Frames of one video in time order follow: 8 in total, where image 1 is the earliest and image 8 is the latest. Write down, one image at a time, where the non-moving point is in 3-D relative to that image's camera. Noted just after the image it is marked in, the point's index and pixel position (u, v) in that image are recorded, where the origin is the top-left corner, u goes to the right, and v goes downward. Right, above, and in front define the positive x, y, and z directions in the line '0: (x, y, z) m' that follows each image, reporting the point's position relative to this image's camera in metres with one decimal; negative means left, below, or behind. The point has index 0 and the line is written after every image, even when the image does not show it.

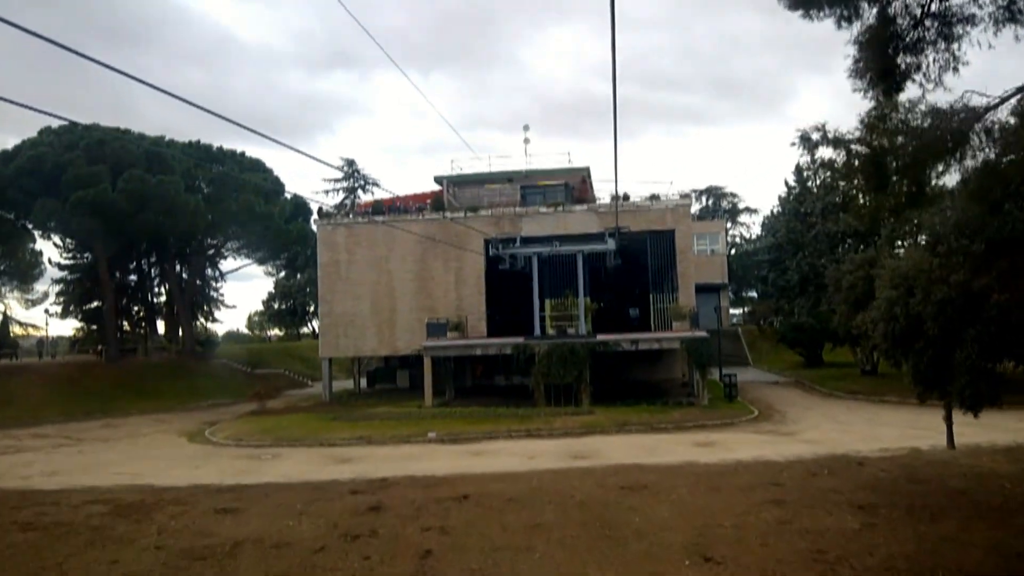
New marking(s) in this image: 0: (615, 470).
0: (+2.7, -4.8, +17.4) m
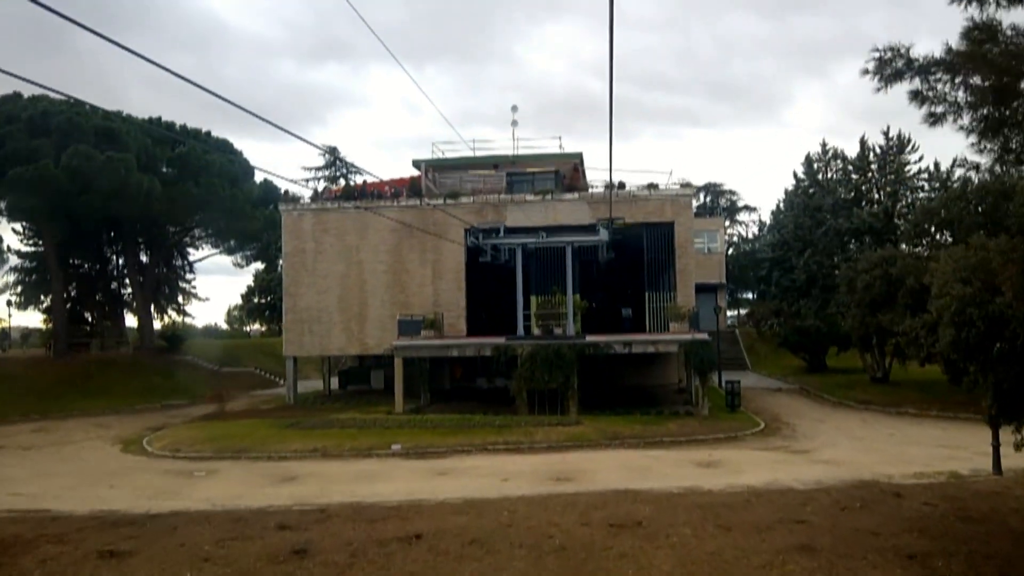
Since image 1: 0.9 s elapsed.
0: (+2.0, -4.6, +14.5) m
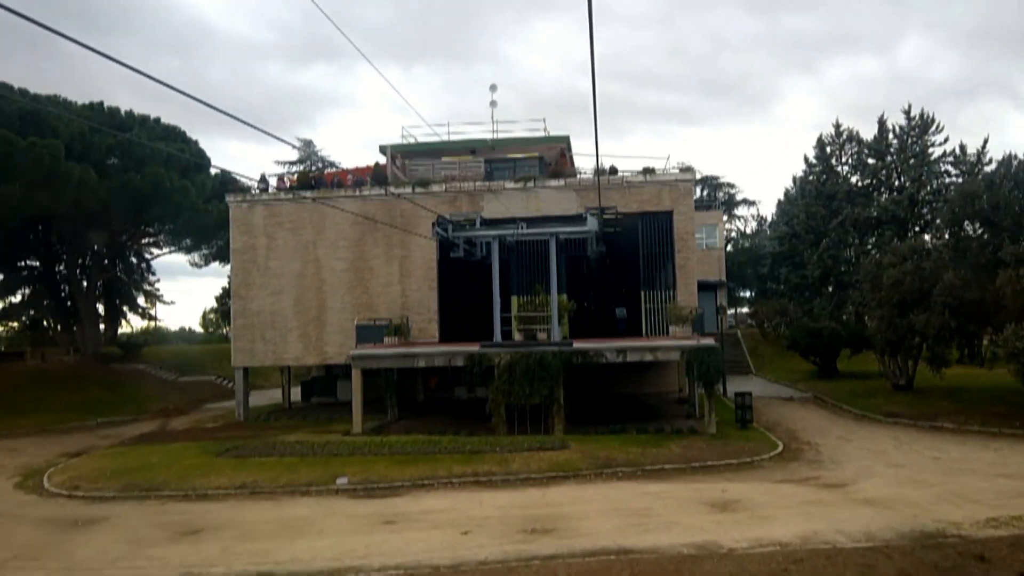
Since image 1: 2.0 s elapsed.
0: (+1.3, -4.6, +10.9) m
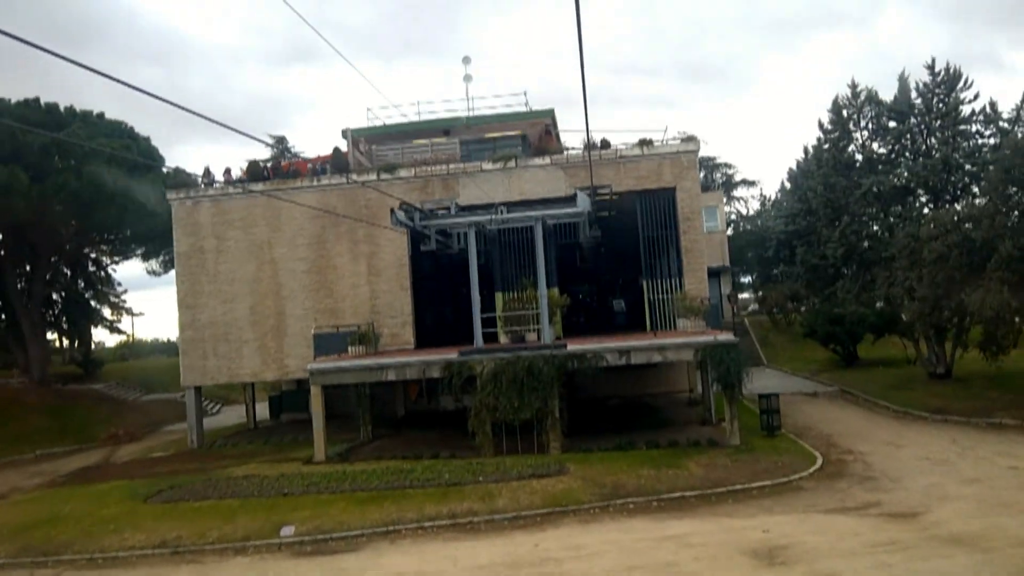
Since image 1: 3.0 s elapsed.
0: (+1.0, -4.5, +7.6) m
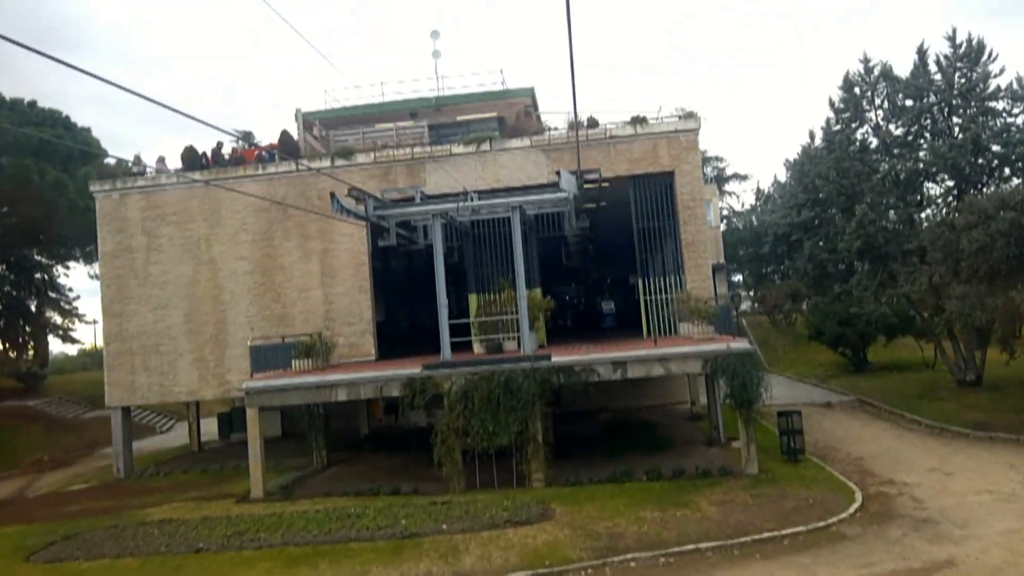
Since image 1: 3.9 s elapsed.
0: (+0.6, -4.4, +4.4) m
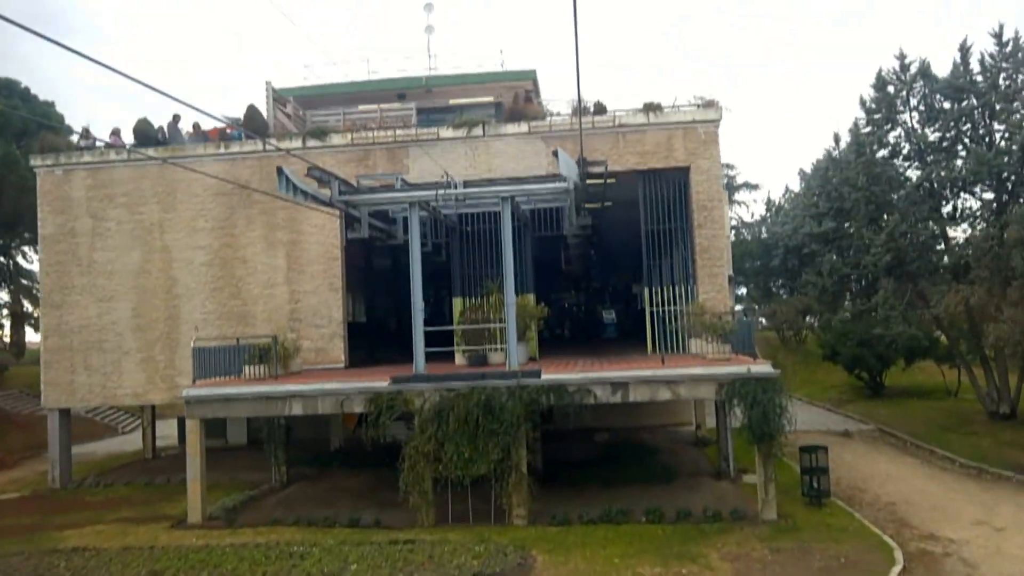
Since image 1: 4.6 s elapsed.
0: (+0.1, -4.5, +2.2) m
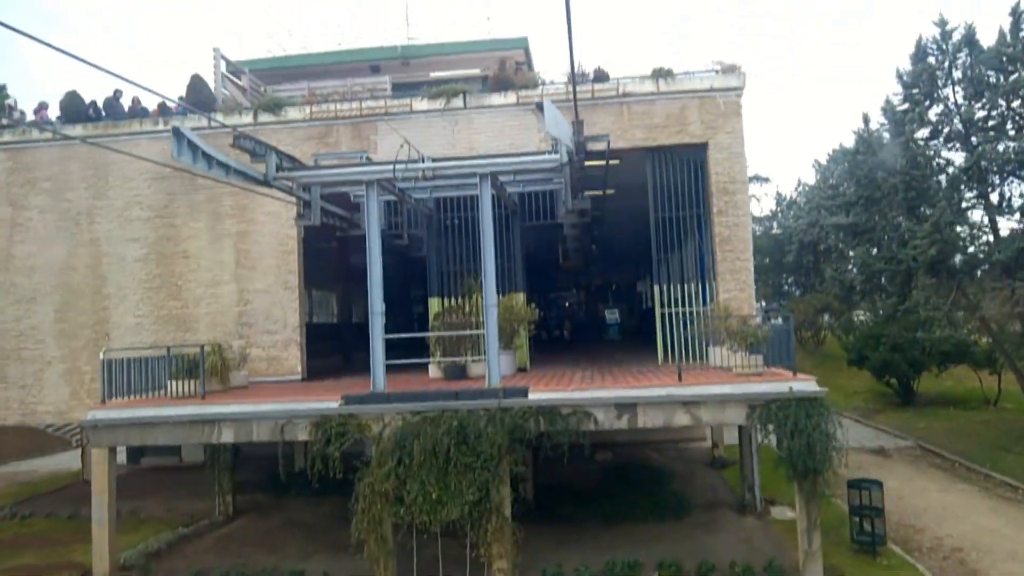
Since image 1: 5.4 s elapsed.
0: (-0.2, -4.4, -0.6) m
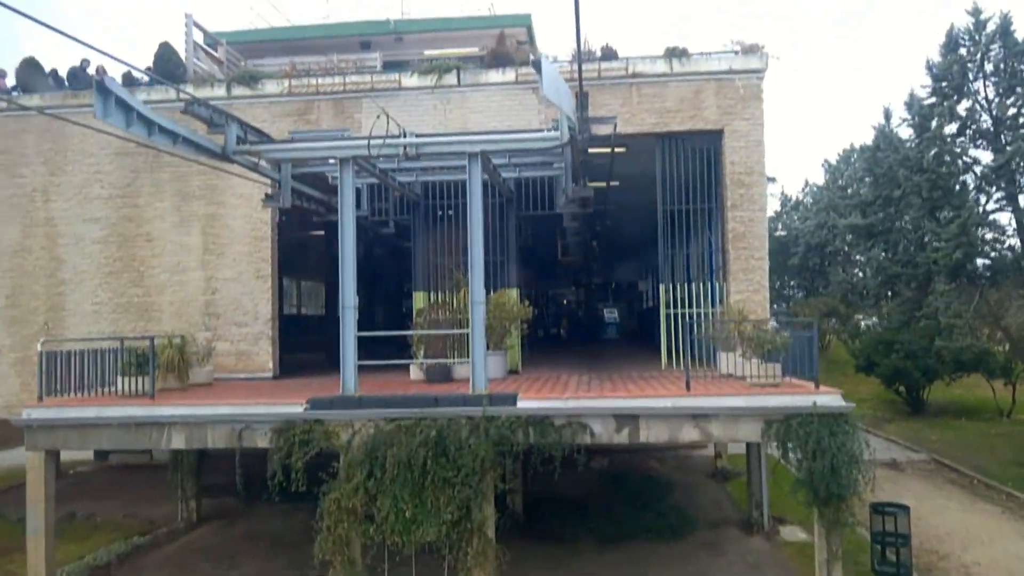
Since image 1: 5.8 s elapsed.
0: (-0.4, -4.4, -1.8) m
